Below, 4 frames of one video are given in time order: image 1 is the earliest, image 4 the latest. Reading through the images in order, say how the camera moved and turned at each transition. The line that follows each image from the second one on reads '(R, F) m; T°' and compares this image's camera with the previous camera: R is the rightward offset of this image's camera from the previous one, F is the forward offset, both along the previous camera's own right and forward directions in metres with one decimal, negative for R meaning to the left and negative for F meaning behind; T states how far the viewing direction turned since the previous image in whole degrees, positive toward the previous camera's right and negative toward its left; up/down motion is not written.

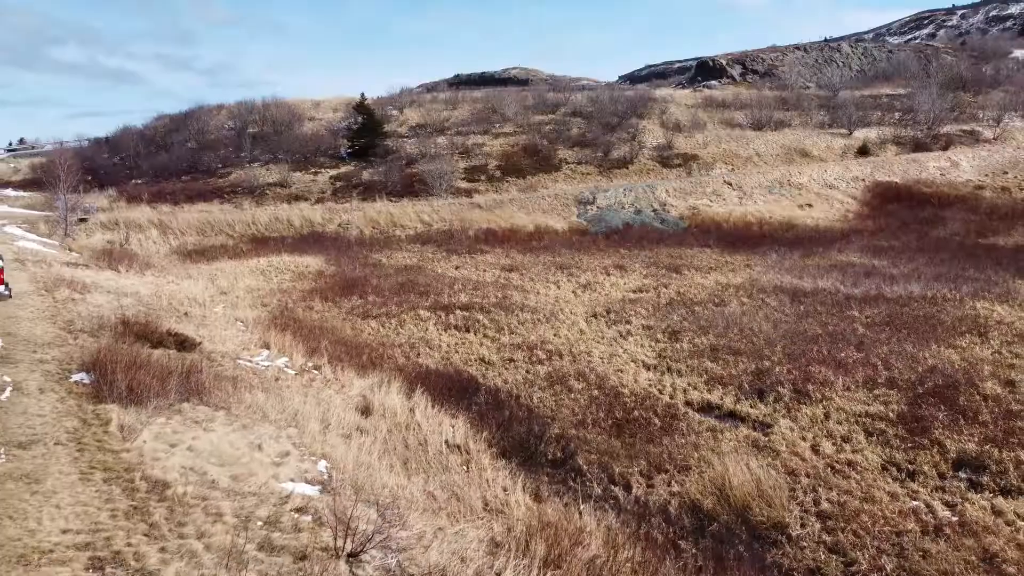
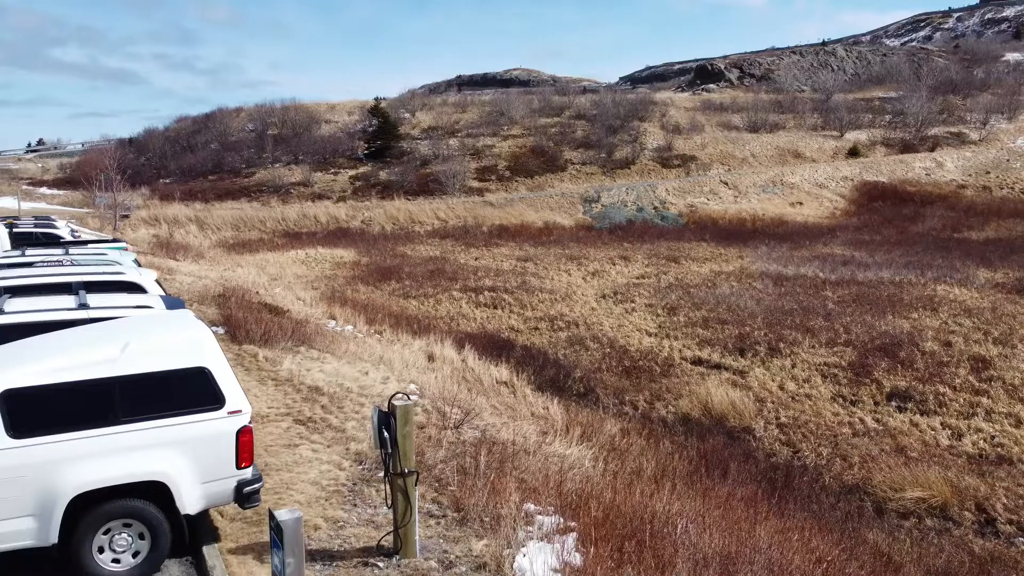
(-0.7, -2.8) m; 0°
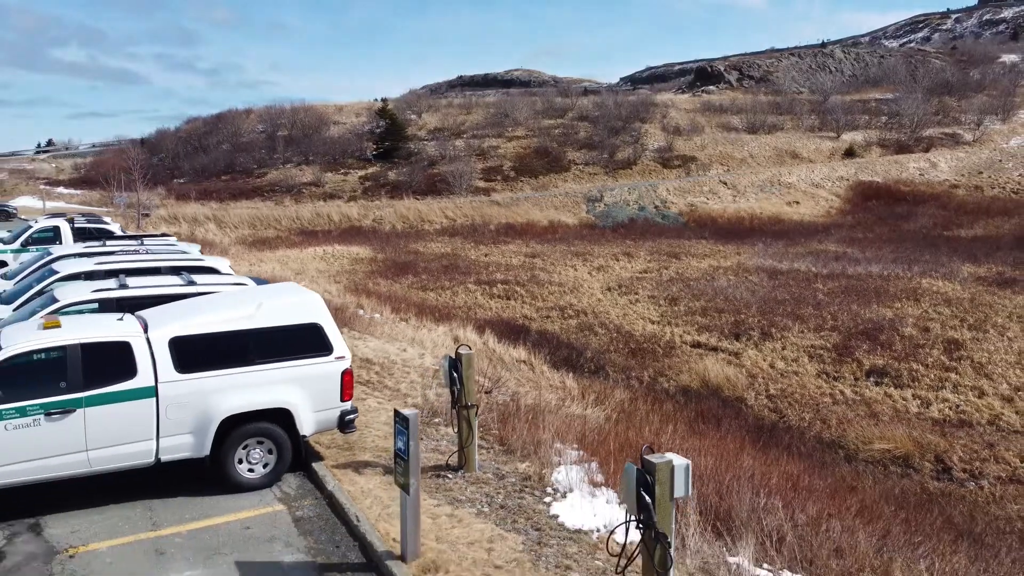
(-0.4, -1.4) m; 0°
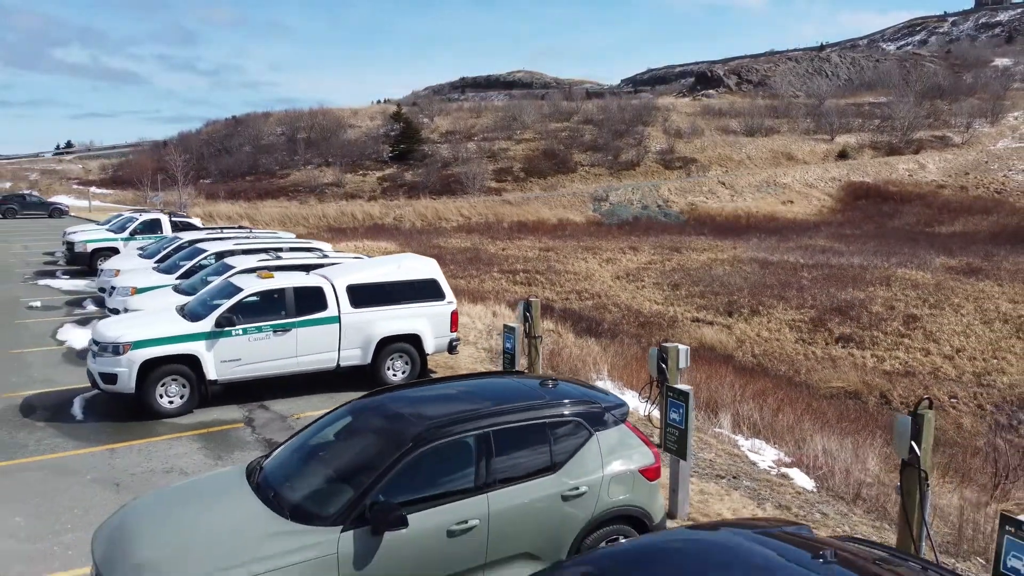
(-0.8, -2.9) m; 0°
